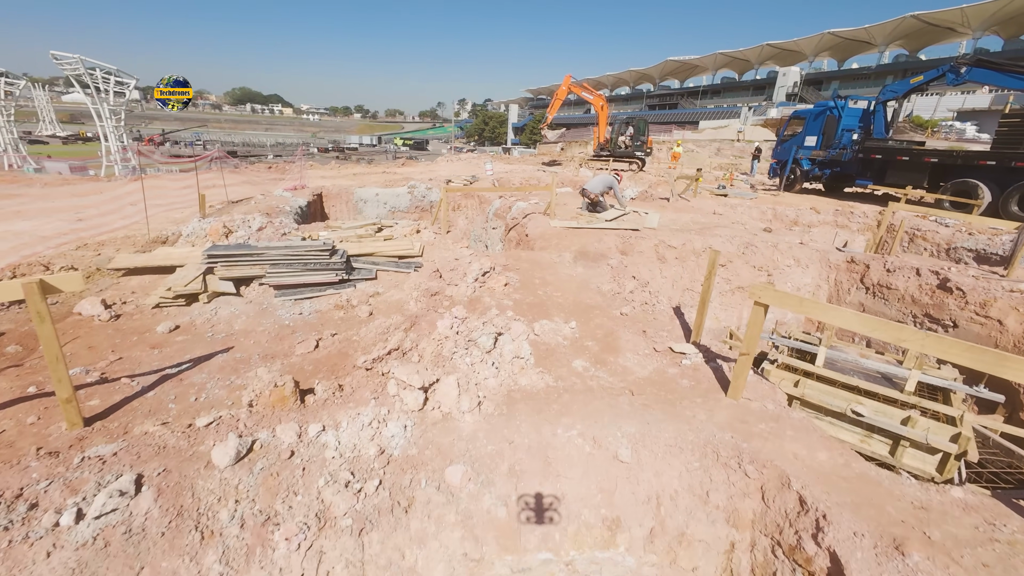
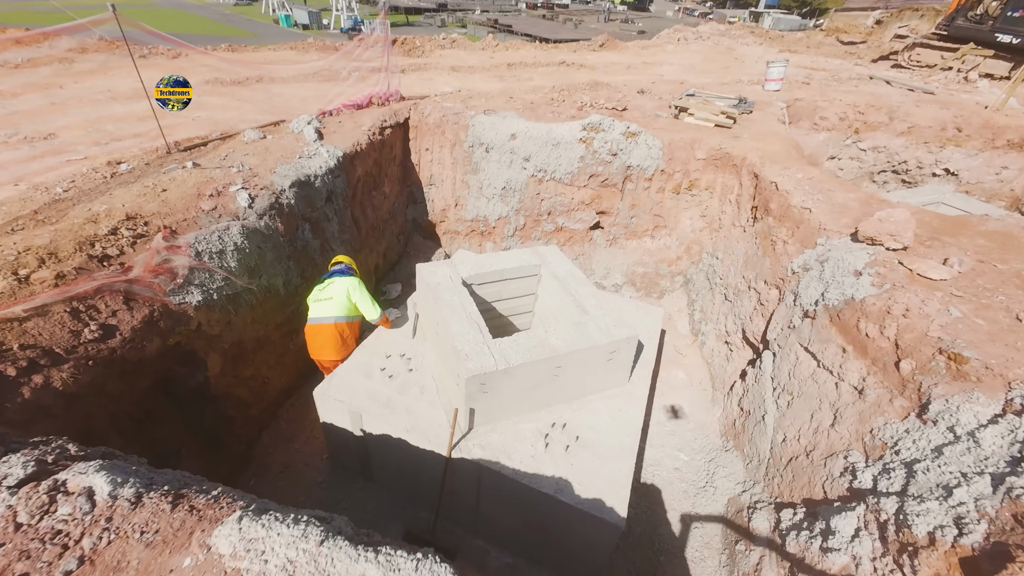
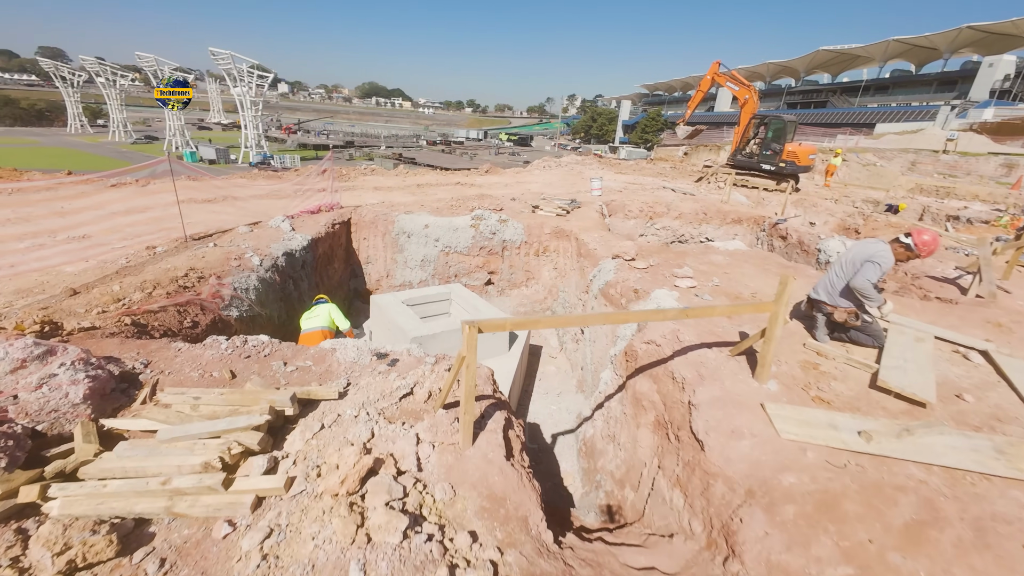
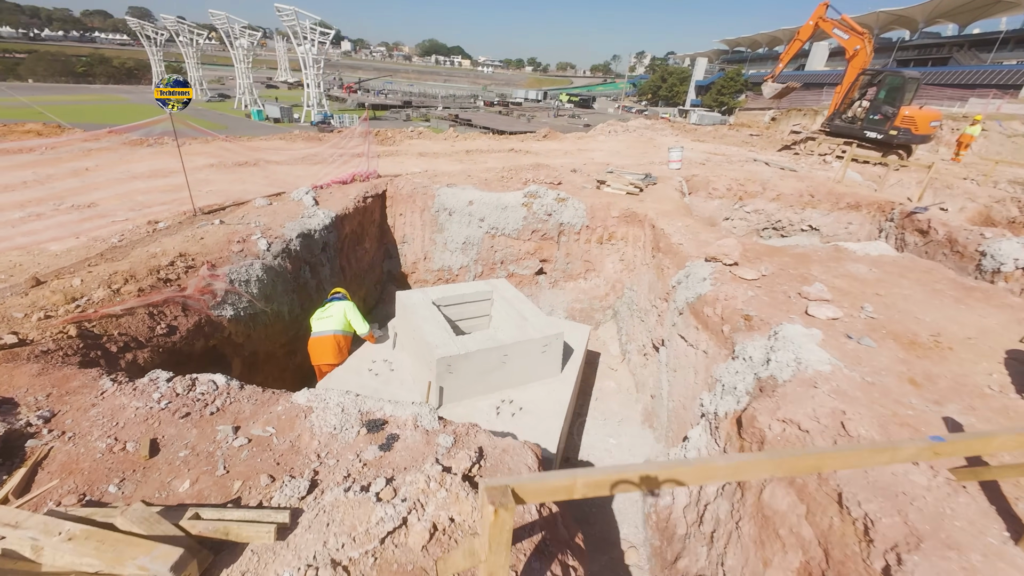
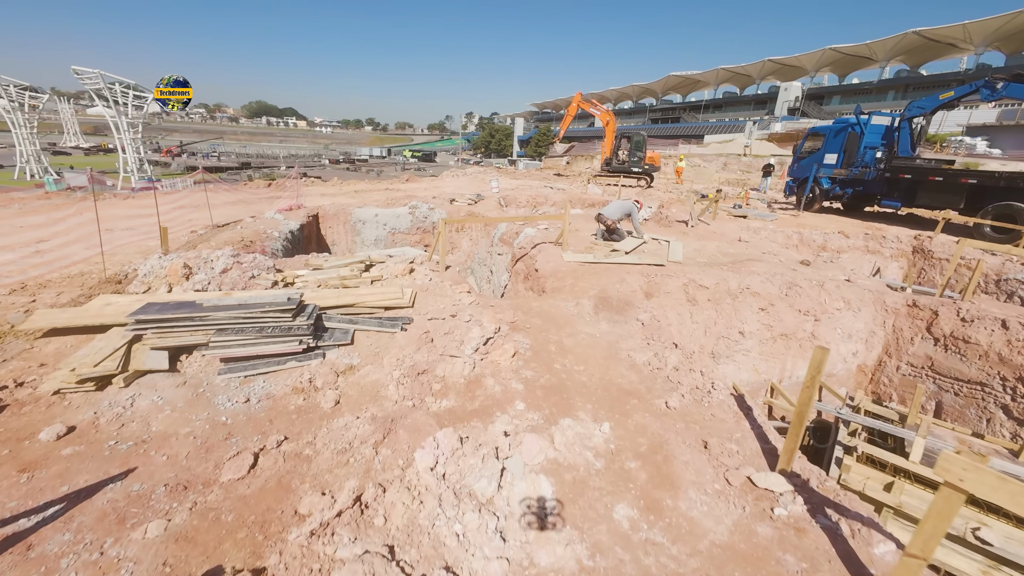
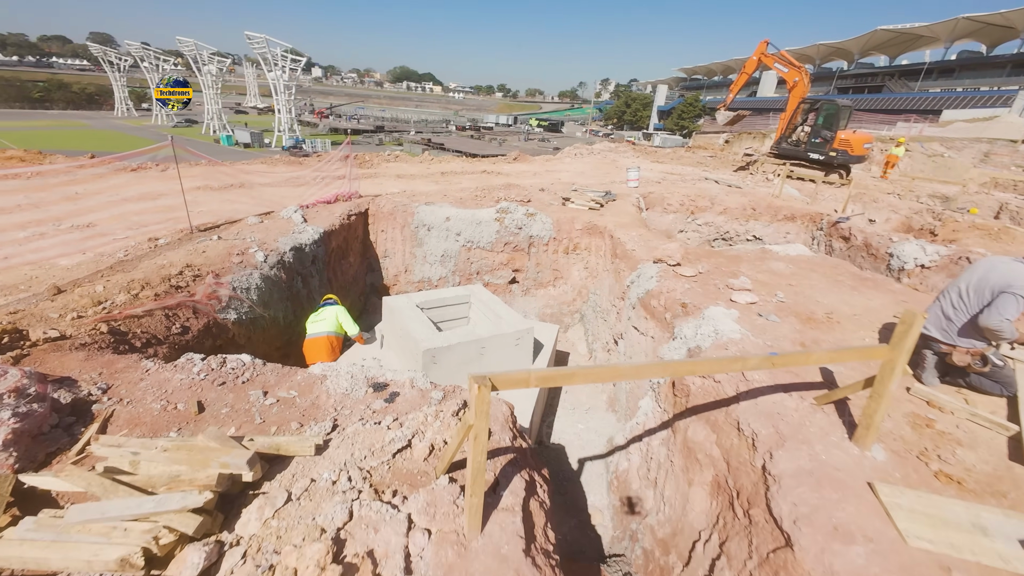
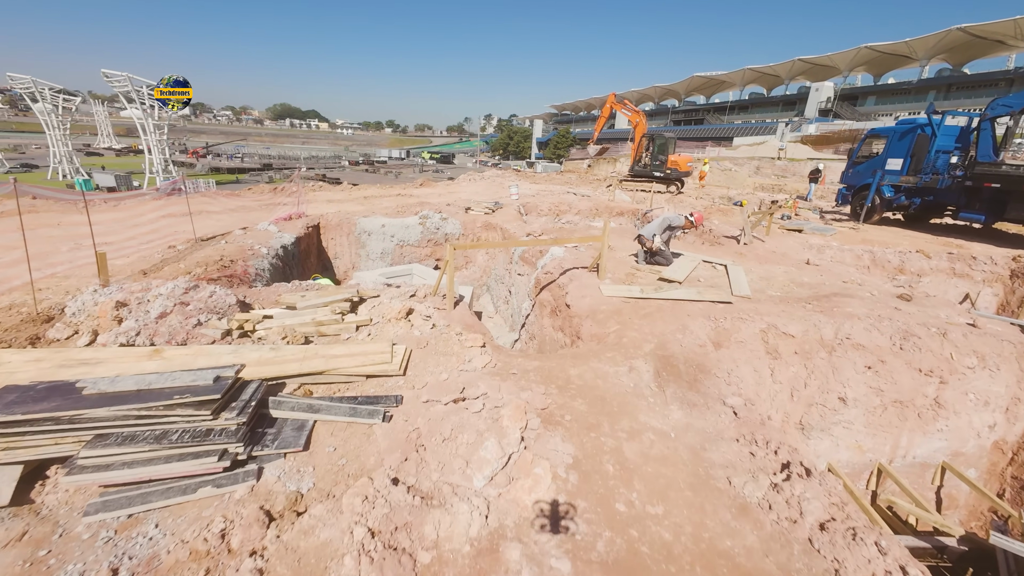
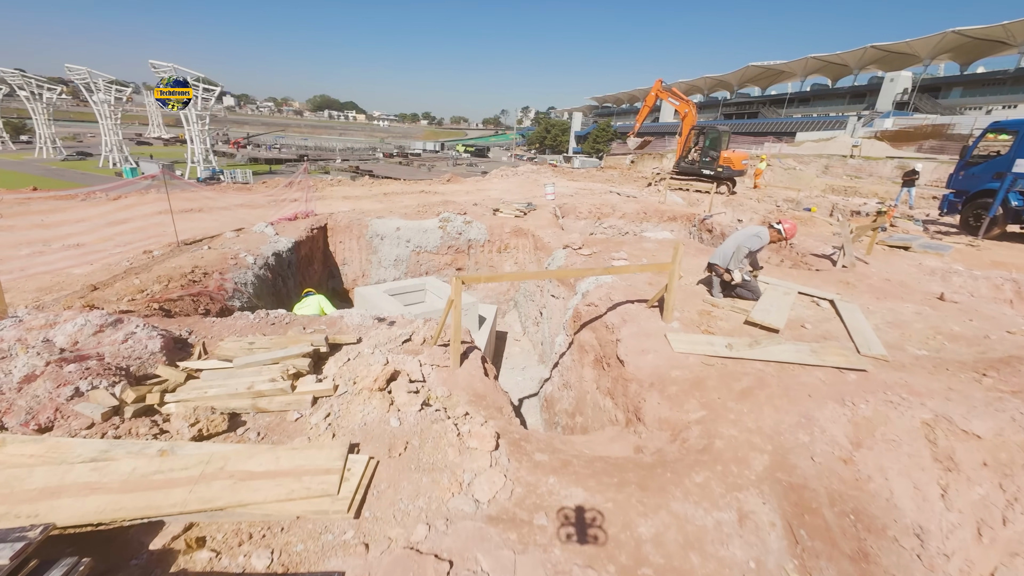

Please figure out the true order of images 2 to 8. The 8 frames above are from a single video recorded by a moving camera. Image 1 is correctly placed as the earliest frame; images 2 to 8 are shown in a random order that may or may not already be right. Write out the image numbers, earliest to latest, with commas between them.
5, 7, 8, 3, 6, 4, 2
